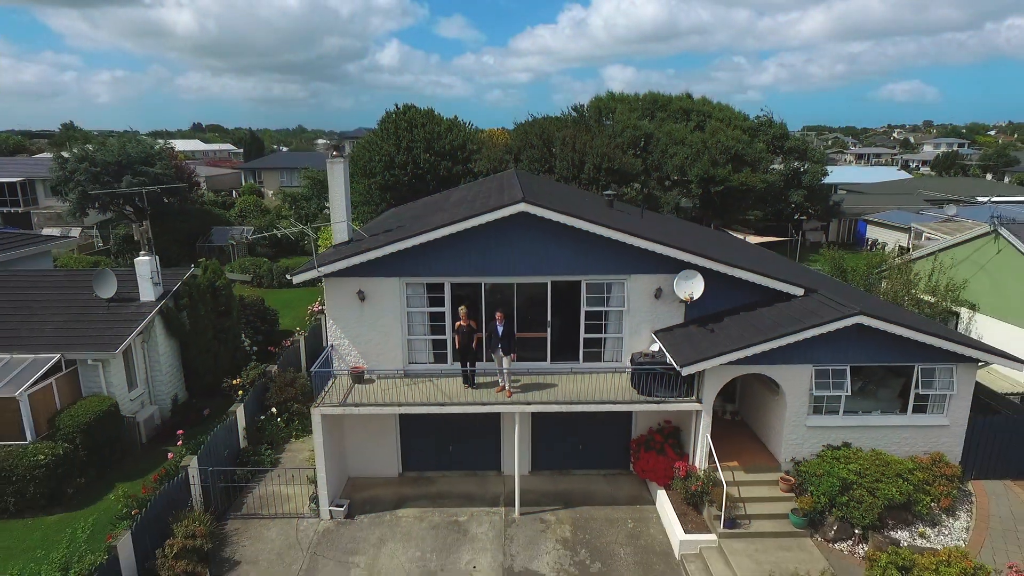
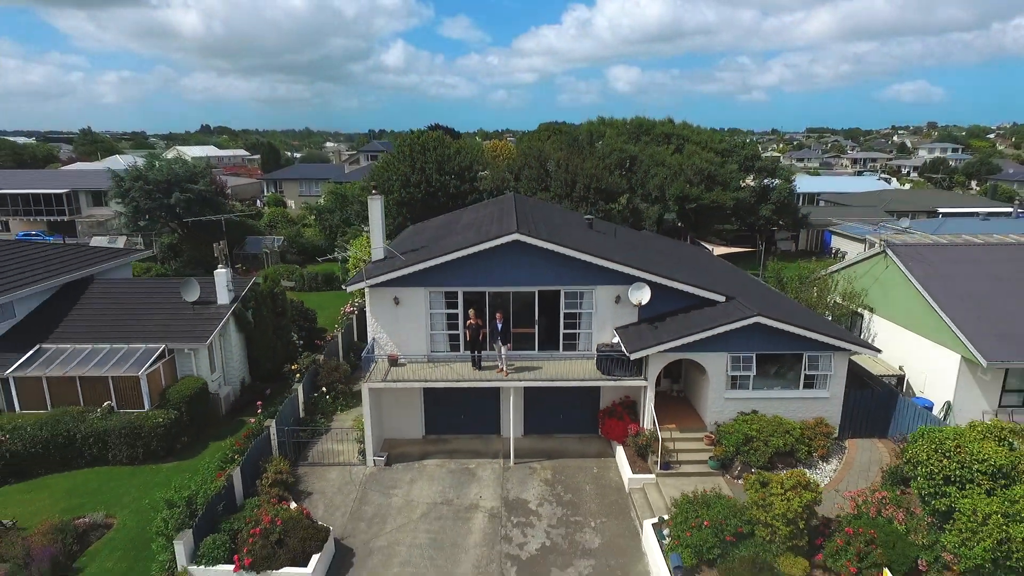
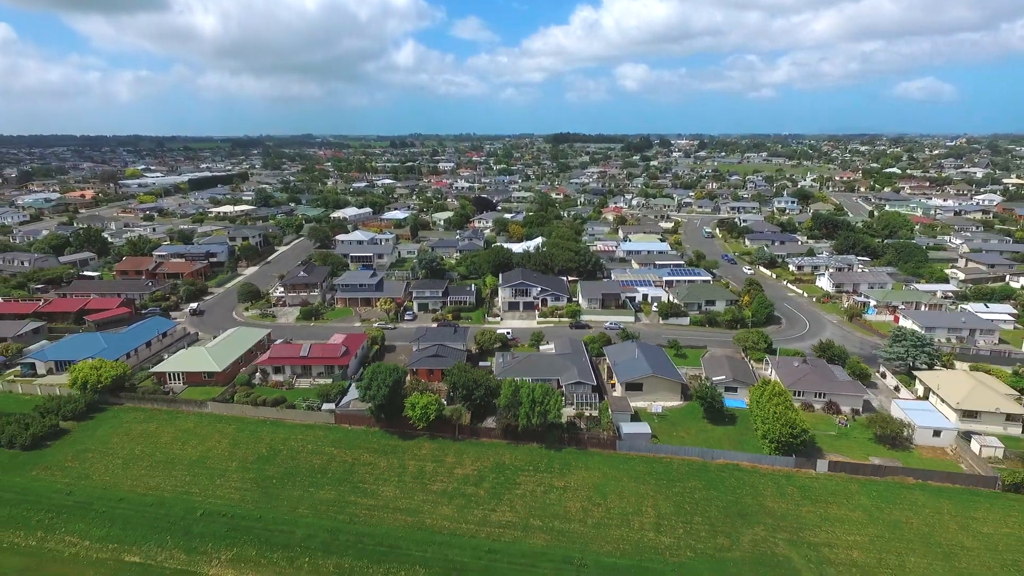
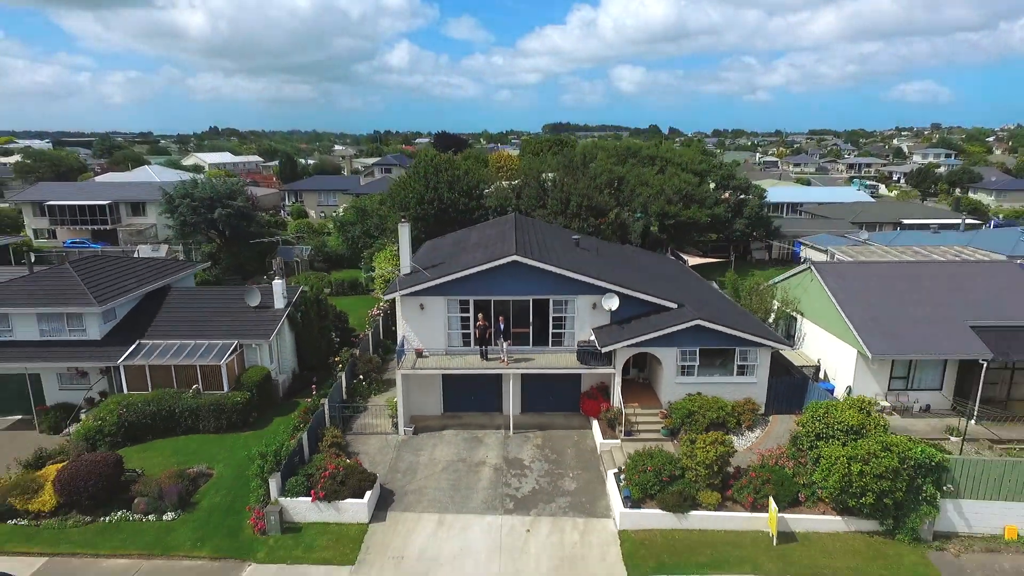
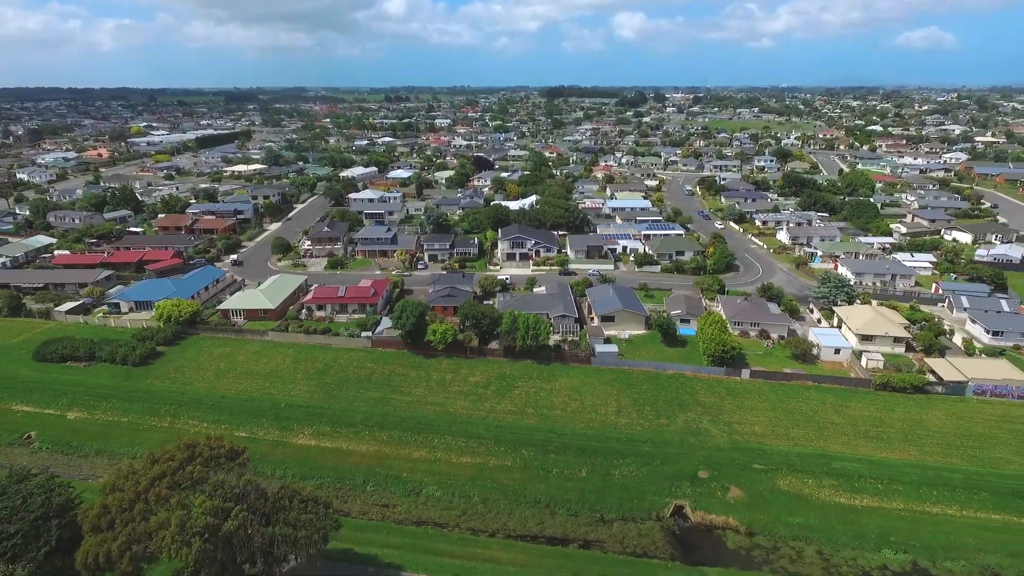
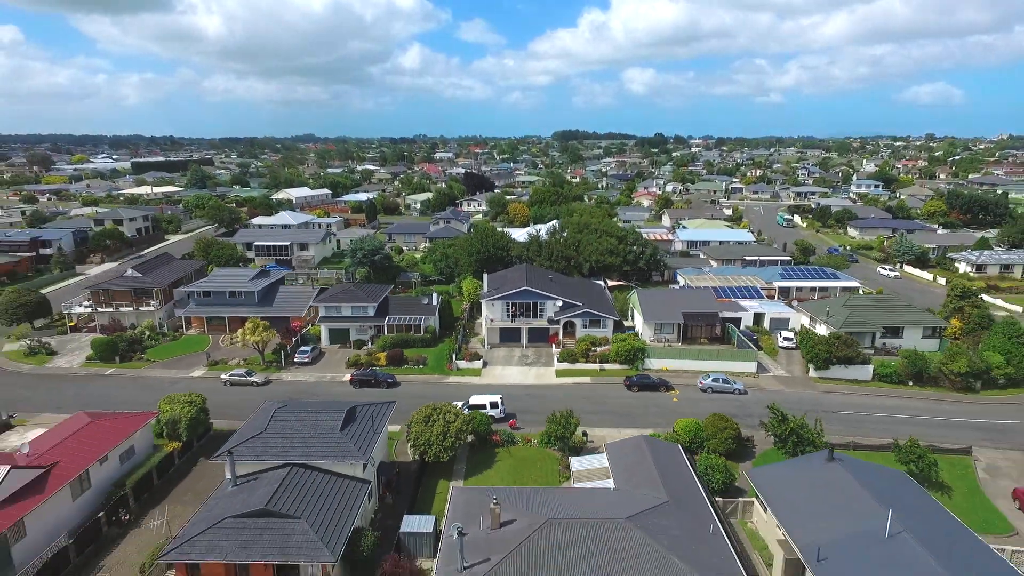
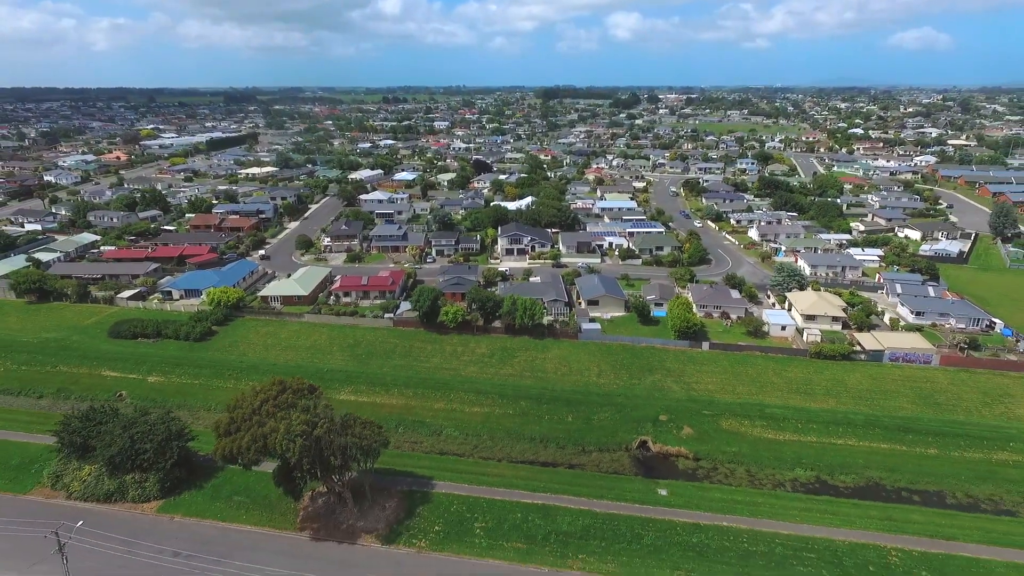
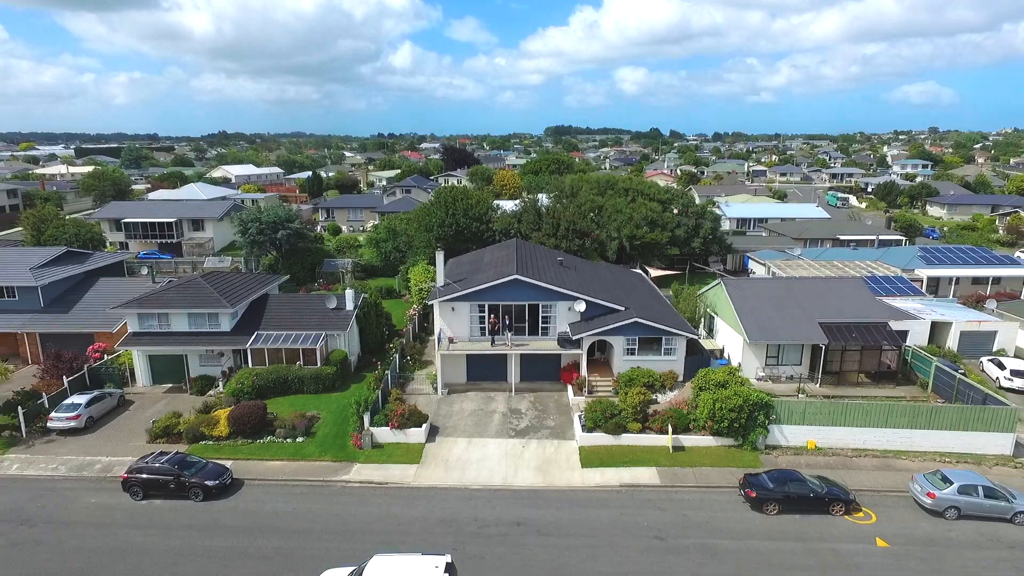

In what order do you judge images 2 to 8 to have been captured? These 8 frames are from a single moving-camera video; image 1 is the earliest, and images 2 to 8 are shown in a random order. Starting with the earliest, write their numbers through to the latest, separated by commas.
2, 4, 8, 6, 3, 5, 7
